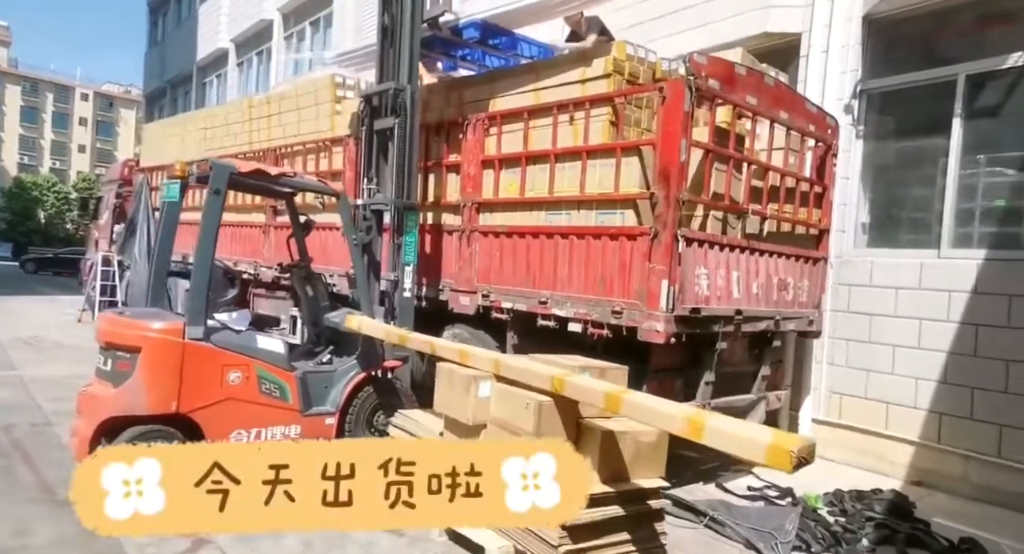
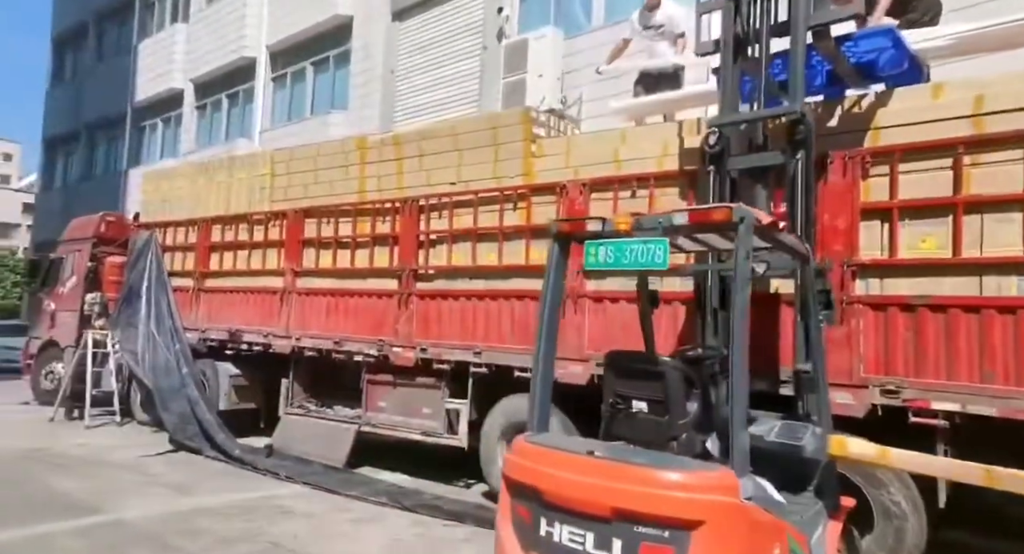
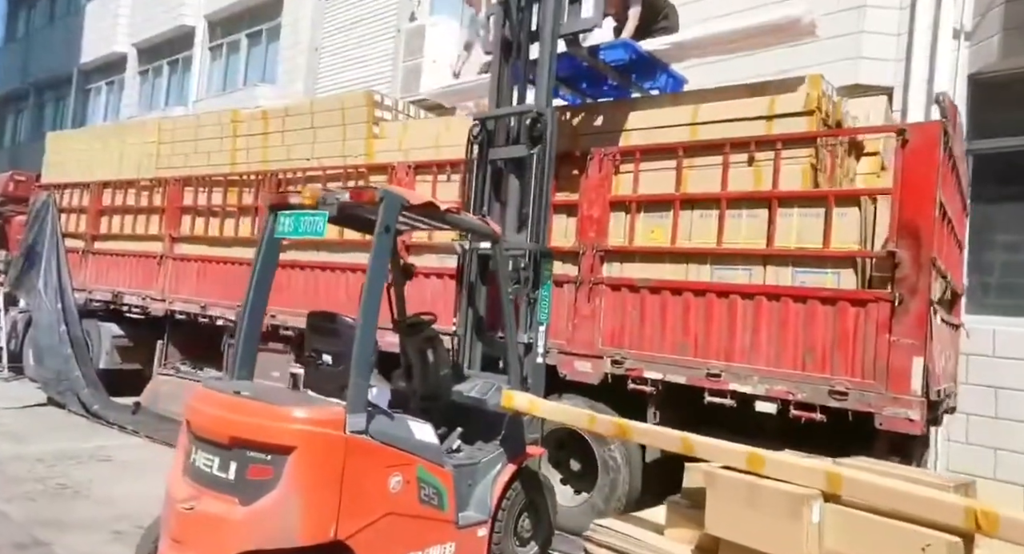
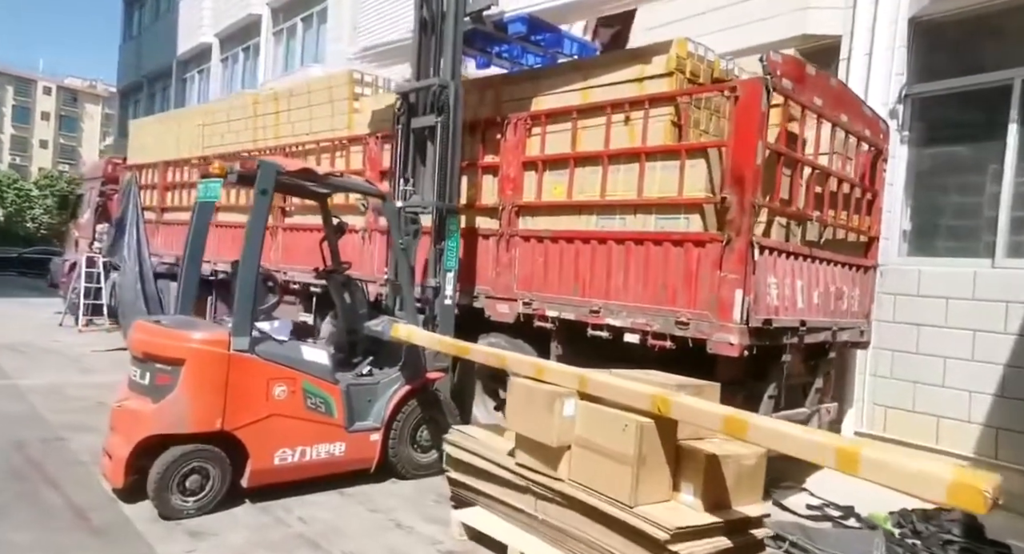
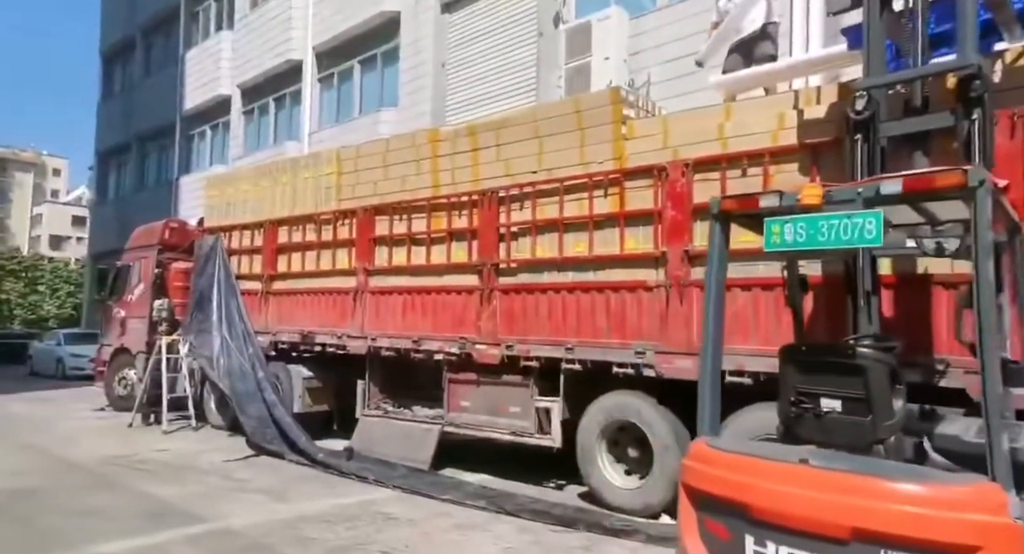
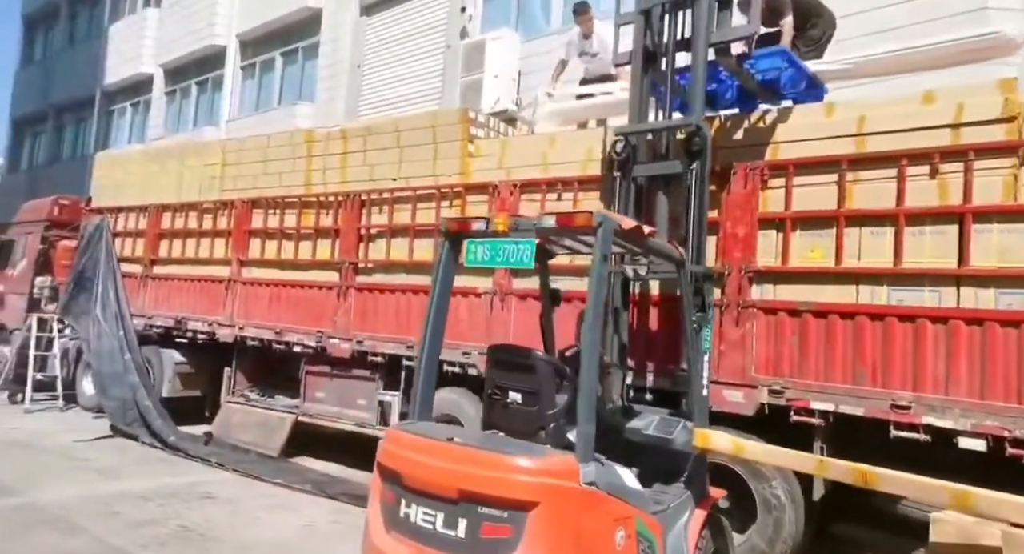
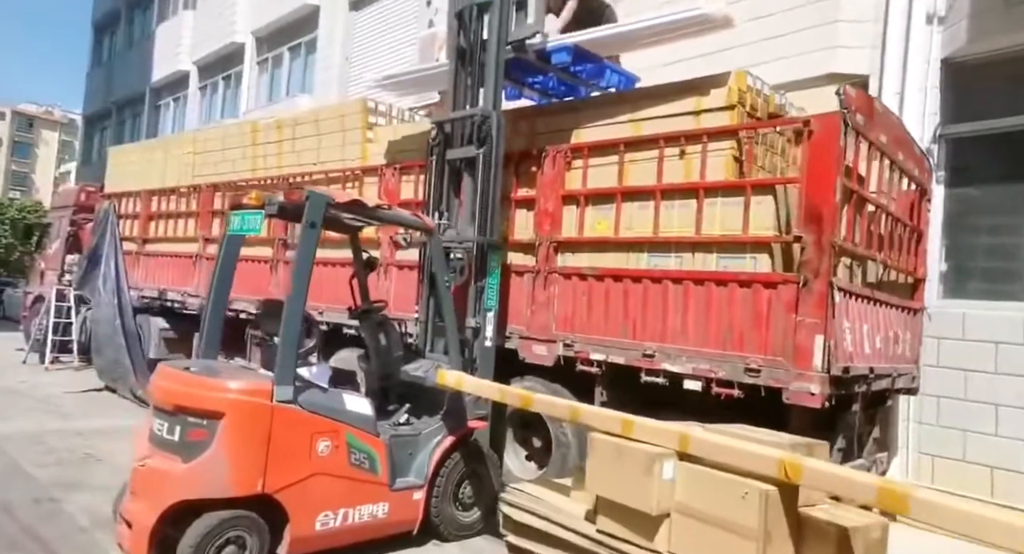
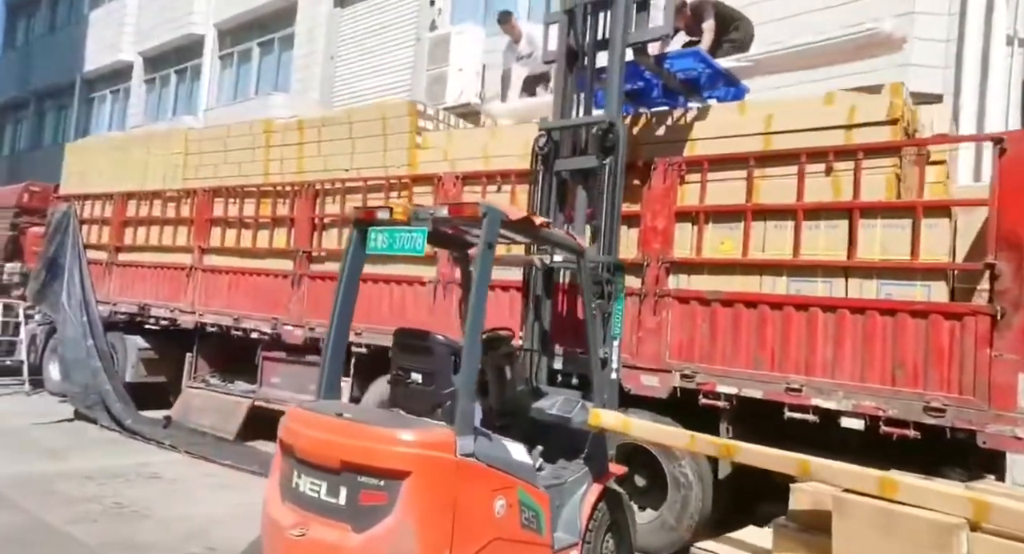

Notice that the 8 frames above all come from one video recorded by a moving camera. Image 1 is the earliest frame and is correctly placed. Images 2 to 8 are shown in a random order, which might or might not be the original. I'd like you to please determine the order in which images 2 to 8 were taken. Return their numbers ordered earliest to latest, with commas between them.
4, 7, 3, 8, 6, 2, 5
